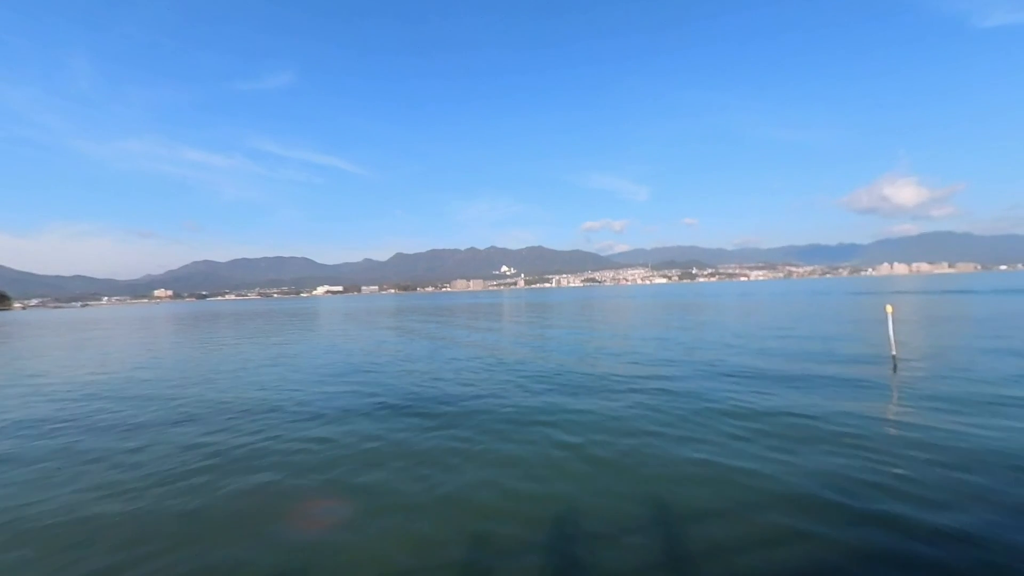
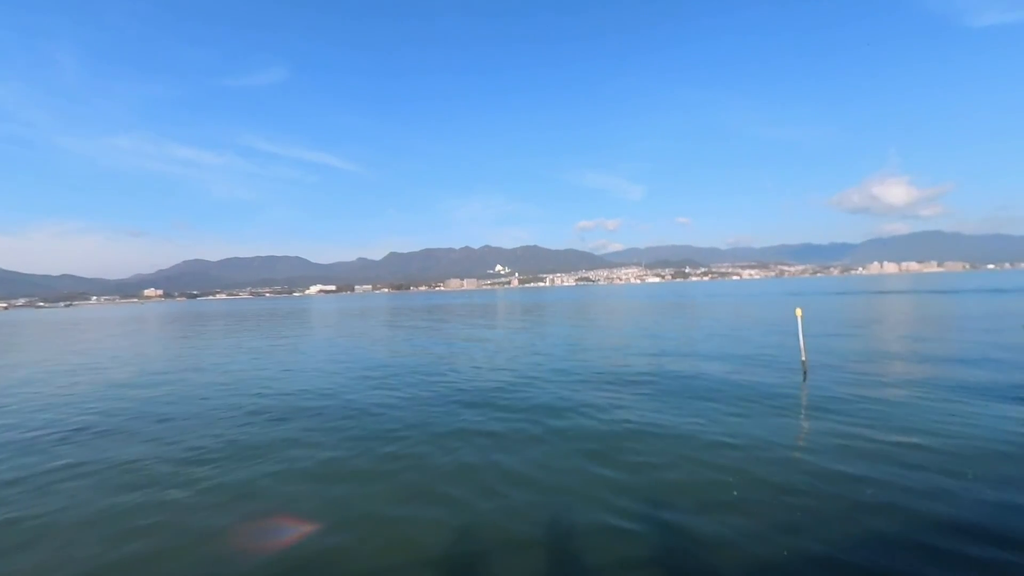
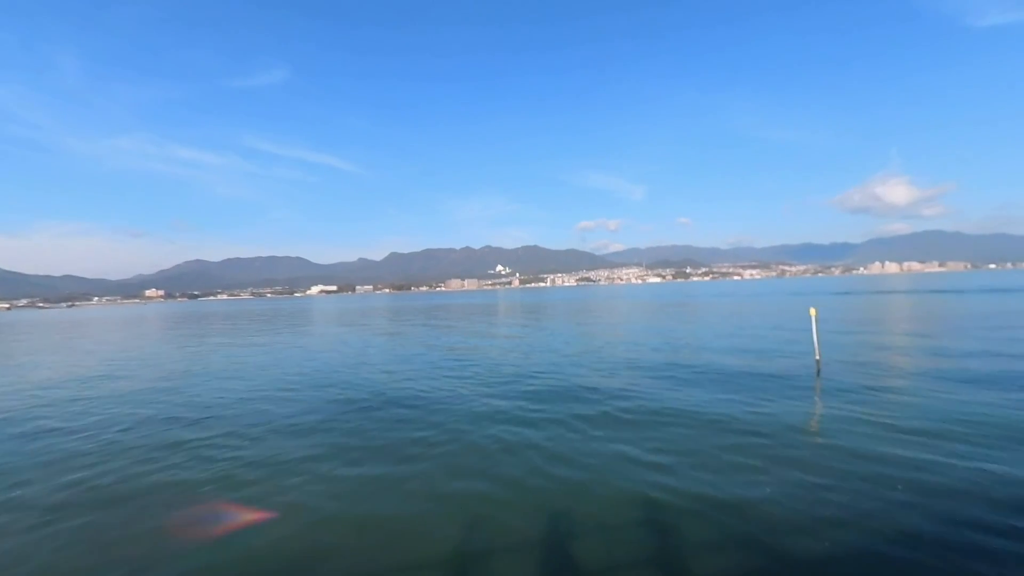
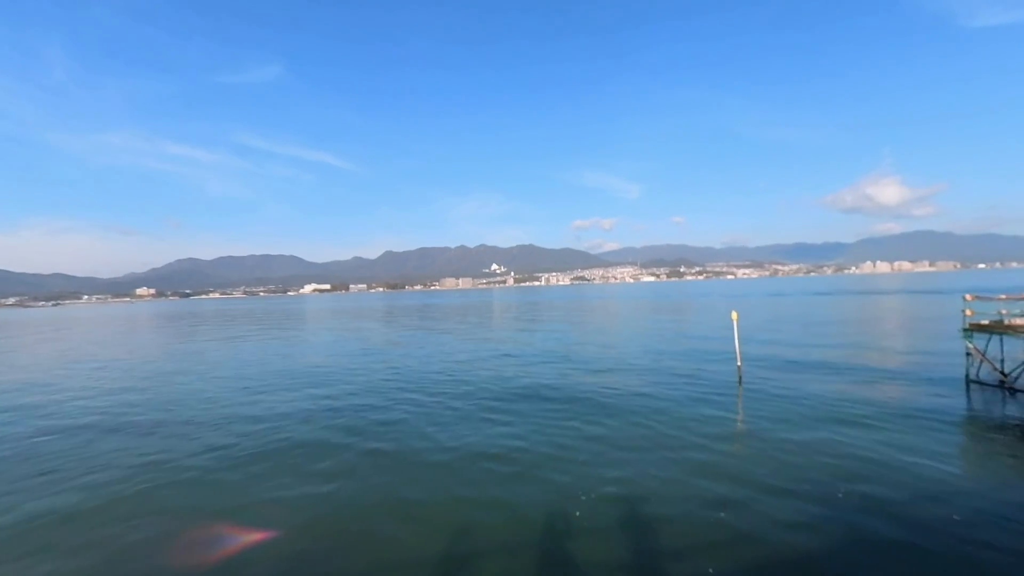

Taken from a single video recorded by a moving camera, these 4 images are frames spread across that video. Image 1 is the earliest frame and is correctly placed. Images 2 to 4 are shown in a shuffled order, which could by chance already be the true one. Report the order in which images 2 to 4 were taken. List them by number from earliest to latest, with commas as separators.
3, 2, 4
